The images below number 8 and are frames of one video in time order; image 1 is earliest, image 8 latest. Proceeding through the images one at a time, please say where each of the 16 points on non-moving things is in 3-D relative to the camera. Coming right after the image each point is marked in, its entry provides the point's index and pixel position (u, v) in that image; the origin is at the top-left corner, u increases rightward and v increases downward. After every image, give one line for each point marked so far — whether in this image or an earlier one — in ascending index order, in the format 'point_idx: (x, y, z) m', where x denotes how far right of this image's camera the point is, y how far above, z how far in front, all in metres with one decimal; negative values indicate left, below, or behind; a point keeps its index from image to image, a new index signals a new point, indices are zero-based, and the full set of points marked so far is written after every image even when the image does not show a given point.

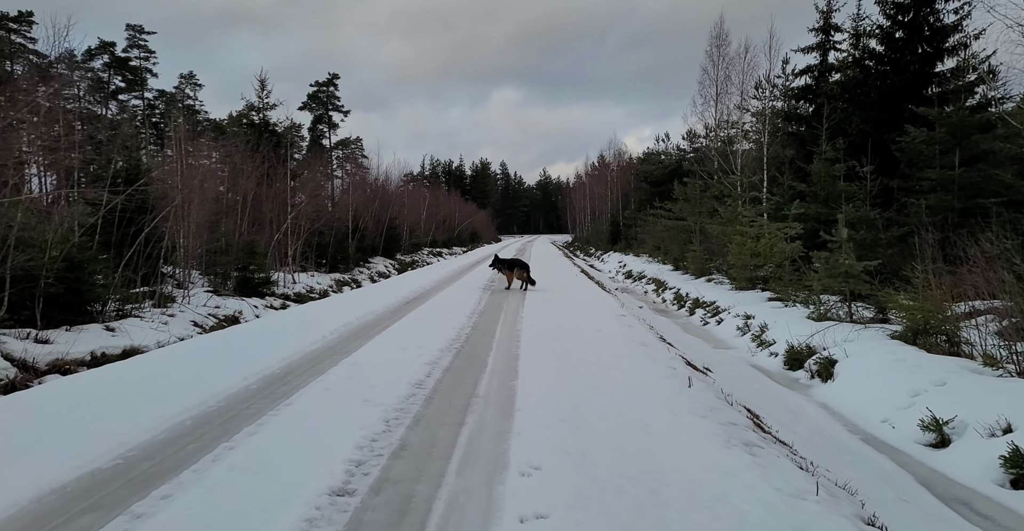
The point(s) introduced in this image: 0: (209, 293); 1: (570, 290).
0: (-6.9, -0.6, +15.0) m
1: (+1.3, -0.7, +15.0) m
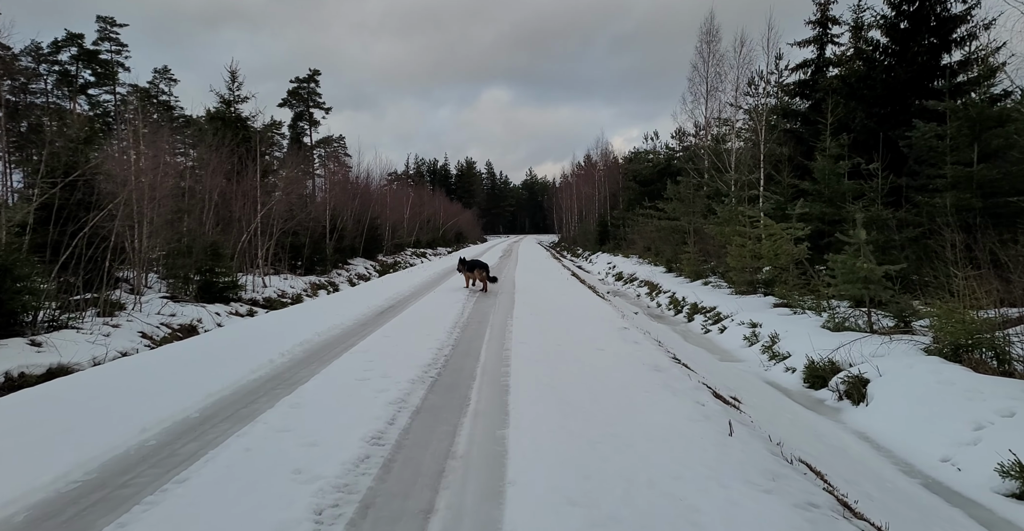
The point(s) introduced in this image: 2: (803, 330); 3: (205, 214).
0: (-7.2, -0.7, +13.7) m
1: (+1.0, -0.7, +13.9) m
2: (+4.7, -1.1, +10.8) m
3: (-8.3, +1.5, +18.1) m
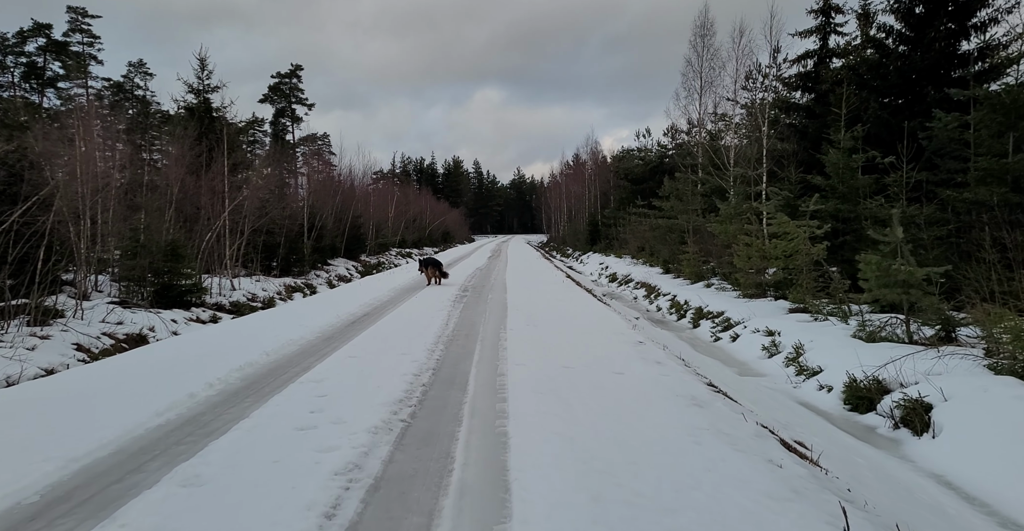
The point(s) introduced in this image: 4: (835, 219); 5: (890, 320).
0: (-7.3, -0.7, +12.2) m
1: (+0.8, -0.8, +12.6) m
2: (+4.6, -1.1, +9.5) m
3: (-8.6, +1.4, +16.6) m
4: (+7.2, +1.0, +15.0) m
5: (+5.5, -0.8, +9.8) m
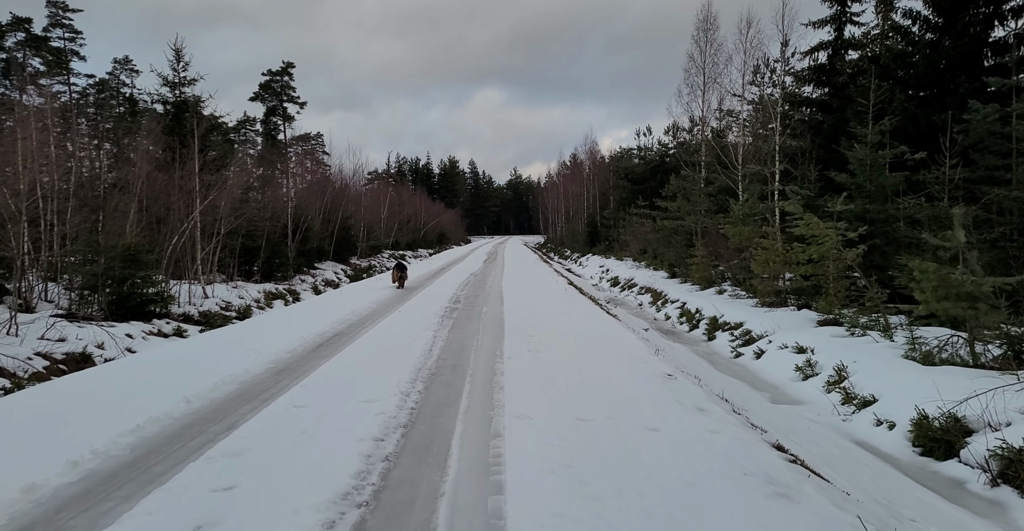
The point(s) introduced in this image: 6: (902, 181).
0: (-7.4, -0.8, +10.8) m
1: (+0.8, -0.9, +11.2) m
2: (+4.6, -1.2, +8.2) m
3: (-8.6, +1.3, +15.2) m
4: (+7.2, +0.9, +13.7) m
5: (+5.5, -0.9, +8.4) m
6: (+8.0, +1.7, +13.7) m
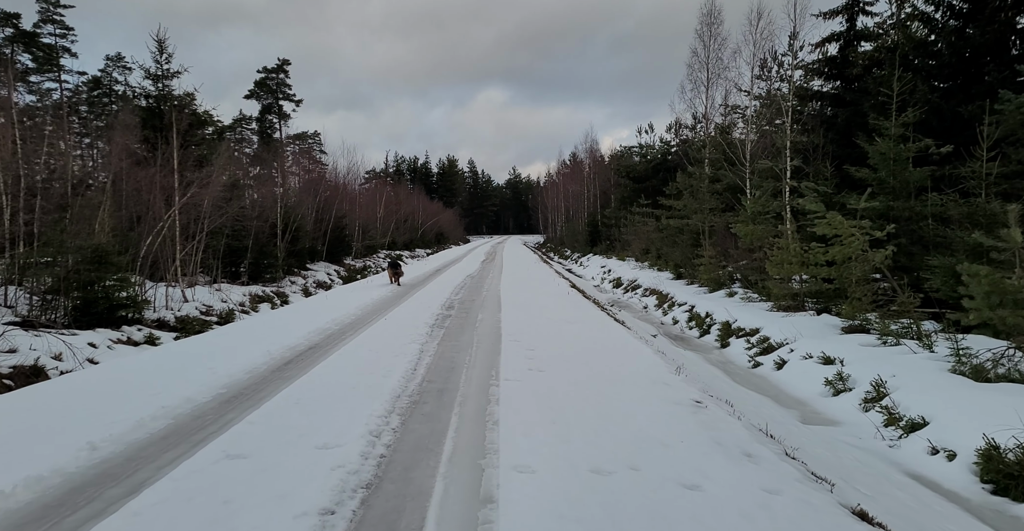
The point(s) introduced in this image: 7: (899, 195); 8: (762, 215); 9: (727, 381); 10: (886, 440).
0: (-7.4, -0.9, +9.9) m
1: (+0.8, -0.9, +10.3) m
2: (+4.6, -1.2, +7.2) m
3: (-8.7, +1.2, +14.2) m
4: (+7.2, +0.9, +12.7) m
5: (+5.5, -0.9, +7.5) m
6: (+8.0, +1.7, +12.8) m
7: (+7.6, +1.4, +13.2) m
8: (+6.0, +1.2, +16.0) m
9: (+3.1, -1.7, +9.7) m
10: (+3.8, -1.8, +6.7) m
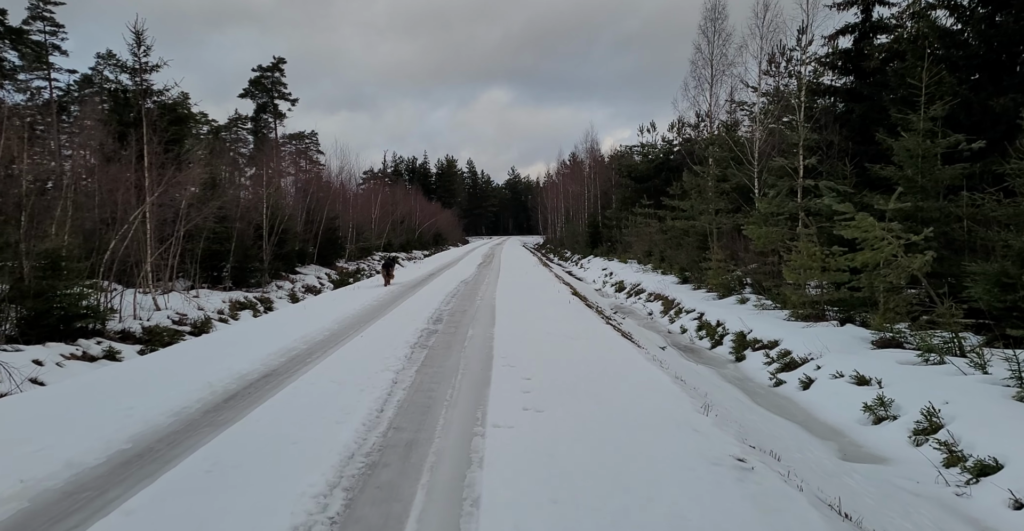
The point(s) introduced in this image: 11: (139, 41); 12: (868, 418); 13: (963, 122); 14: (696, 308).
0: (-7.4, -1.0, +8.8) m
1: (+0.7, -1.0, +9.2) m
2: (+4.5, -1.3, +6.2) m
3: (-8.7, +1.1, +13.2) m
4: (+7.1, +0.8, +11.7) m
5: (+5.4, -1.0, +6.4) m
6: (+7.9, +1.6, +11.7) m
7: (+7.6, +1.3, +12.1) m
8: (+5.9, +1.1, +14.9) m
9: (+3.1, -1.8, +8.6) m
10: (+3.7, -1.9, +5.7) m
11: (-10.6, +6.4, +19.0) m
12: (+3.9, -1.7, +7.3) m
13: (+9.4, +3.0, +13.8) m
14: (+4.4, -1.0, +16.0) m
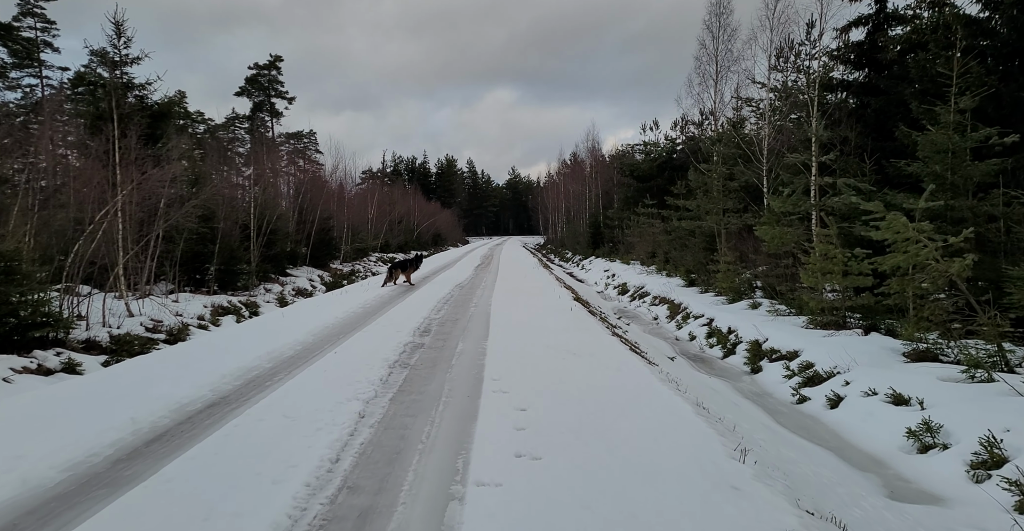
0: (-7.5, -1.0, +7.9) m
1: (+0.6, -1.1, +8.3) m
2: (+4.4, -1.4, +5.3) m
3: (-8.8, +1.1, +12.3) m
4: (+7.0, +0.7, +10.8) m
5: (+5.4, -1.1, +5.5) m
6: (+7.8, +1.6, +10.8) m
7: (+7.5, +1.2, +11.2) m
8: (+5.9, +1.1, +14.0) m
9: (+3.0, -1.9, +7.7) m
10: (+3.6, -1.9, +4.8) m
11: (-10.7, +6.4, +18.1) m
12: (+3.9, -1.7, +6.4) m
13: (+9.3, +2.9, +12.9) m
14: (+4.4, -1.1, +15.1) m
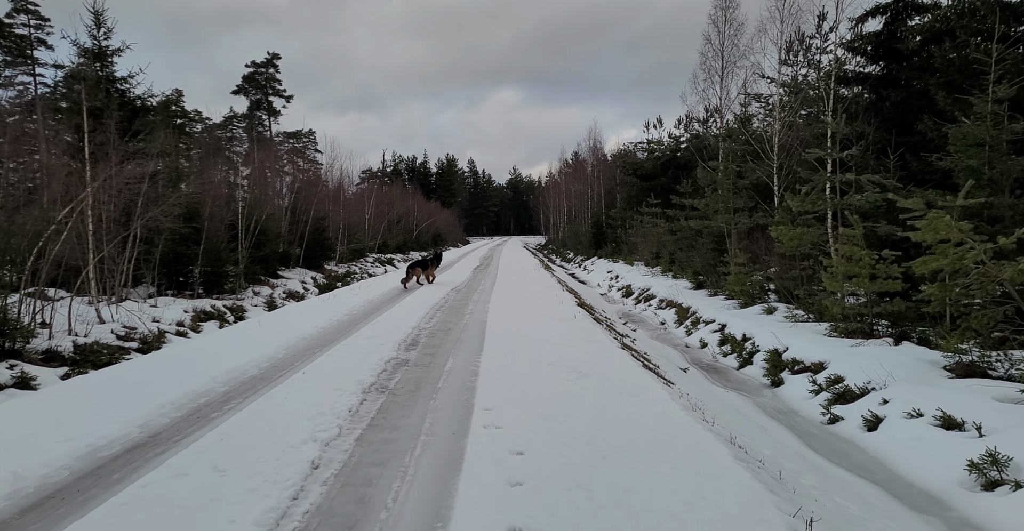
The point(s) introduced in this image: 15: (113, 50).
0: (-7.5, -1.1, +7.0) m
1: (+0.6, -1.1, +7.4) m
2: (+4.4, -1.4, +4.4) m
3: (-8.8, +1.0, +11.4) m
4: (+7.0, +0.7, +9.9) m
5: (+5.3, -1.2, +4.6) m
6: (+7.8, +1.5, +9.9) m
7: (+7.5, +1.2, +10.3) m
8: (+5.9, +1.0, +13.1) m
9: (+3.0, -1.9, +6.8) m
10: (+3.6, -2.0, +3.8) m
11: (-10.7, +6.3, +17.2) m
12: (+3.9, -1.8, +5.5) m
13: (+9.3, +2.9, +12.0) m
14: (+4.4, -1.1, +14.2) m
15: (-10.3, +5.6, +17.2) m
